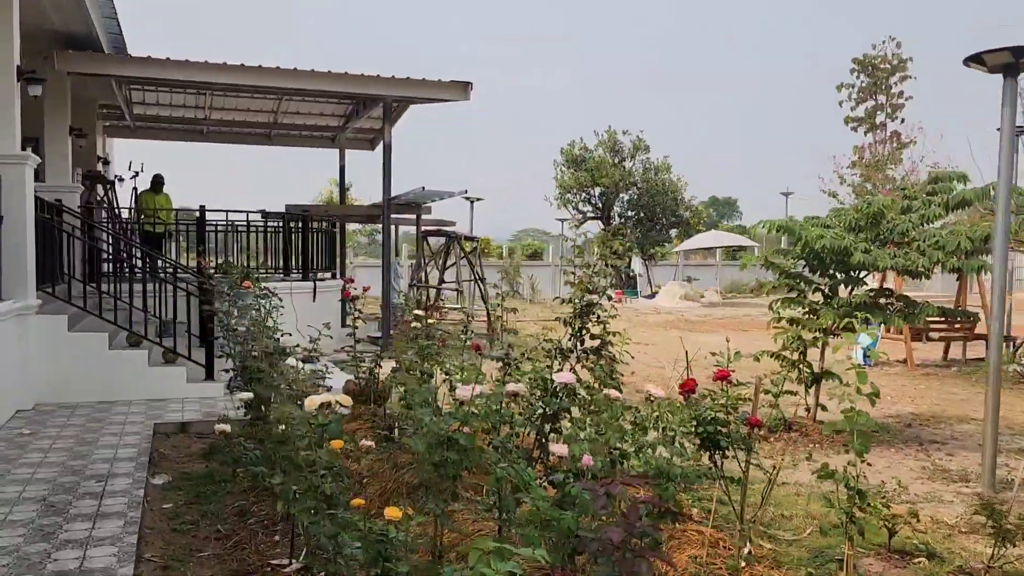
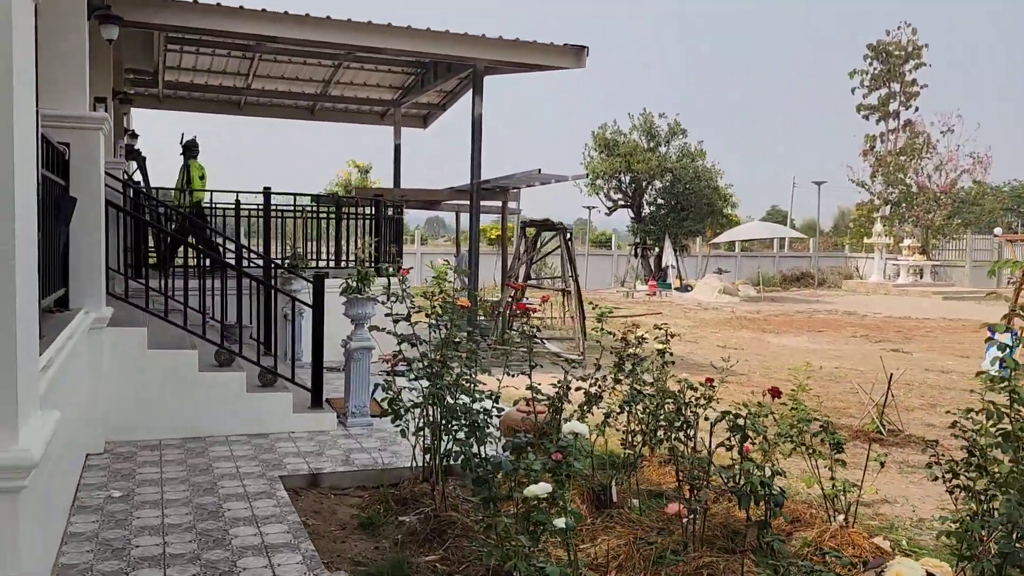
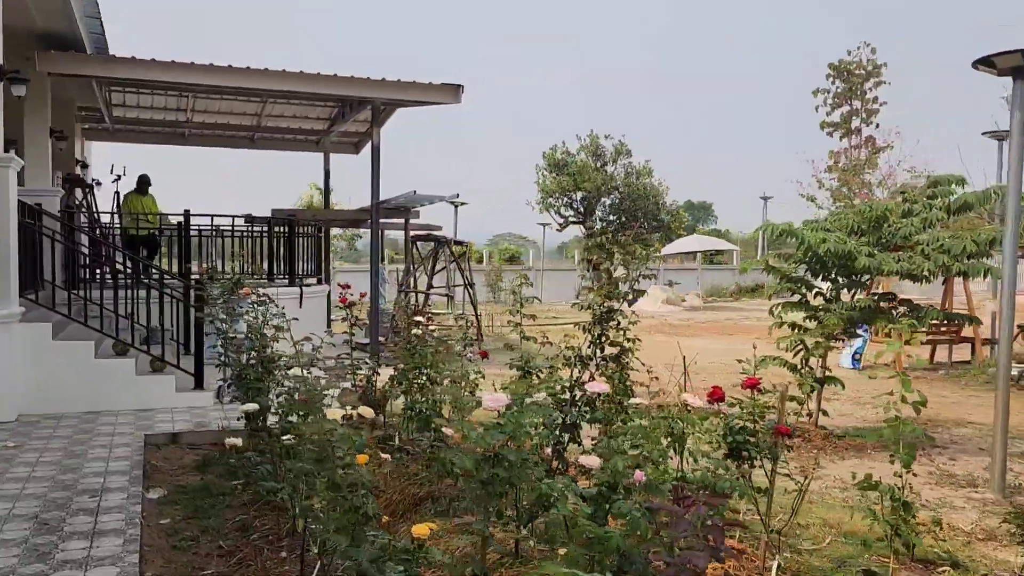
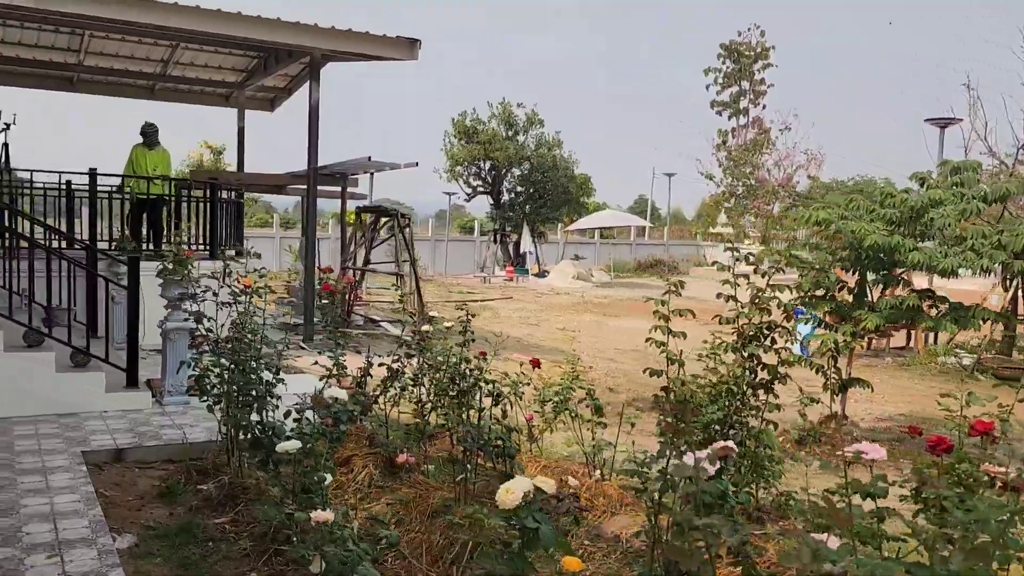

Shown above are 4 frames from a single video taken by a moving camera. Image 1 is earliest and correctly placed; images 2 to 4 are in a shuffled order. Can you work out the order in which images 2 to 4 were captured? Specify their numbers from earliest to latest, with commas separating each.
3, 4, 2
